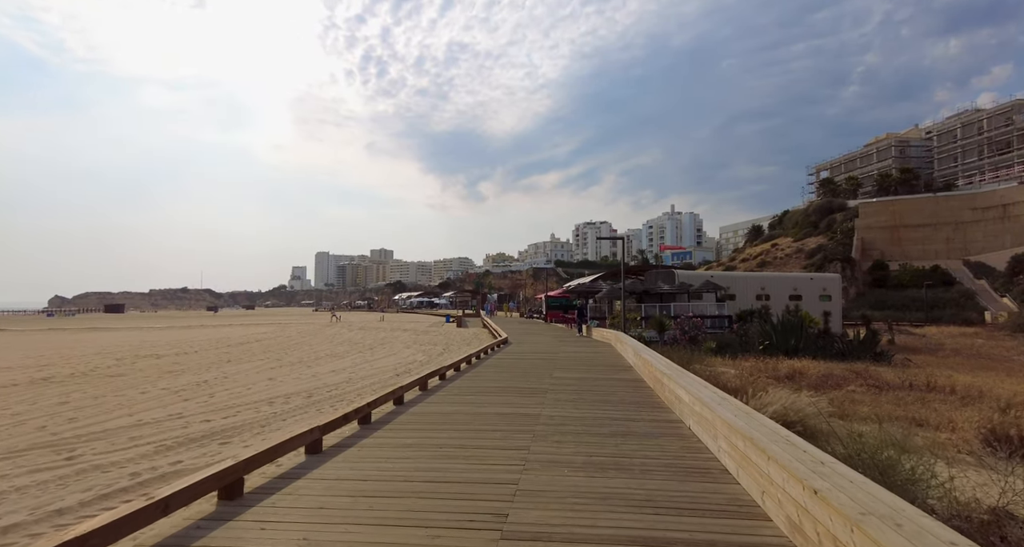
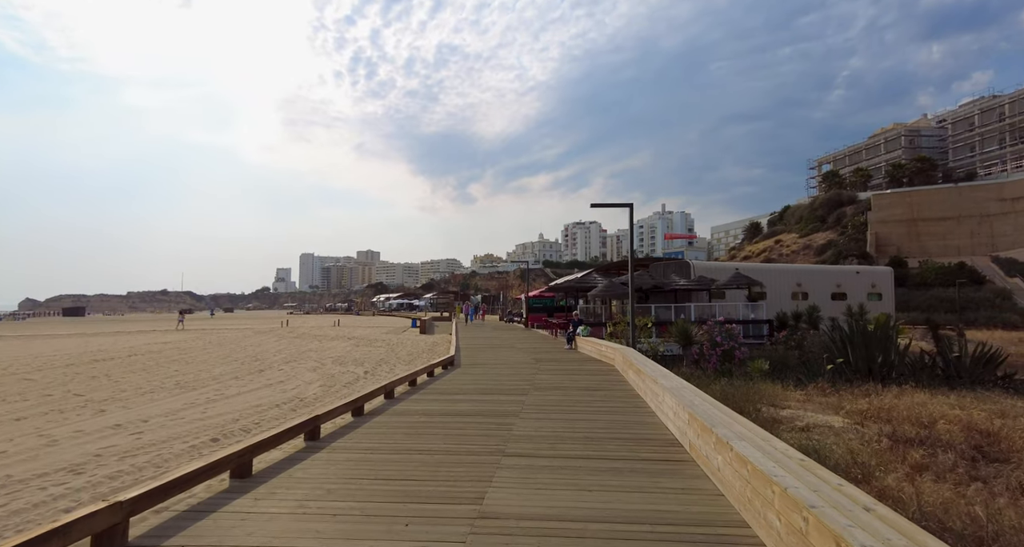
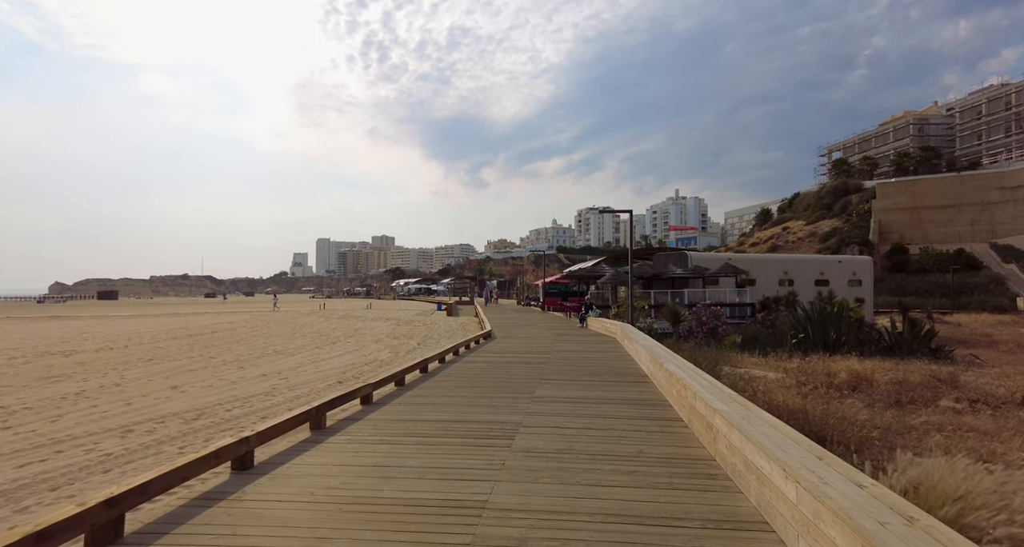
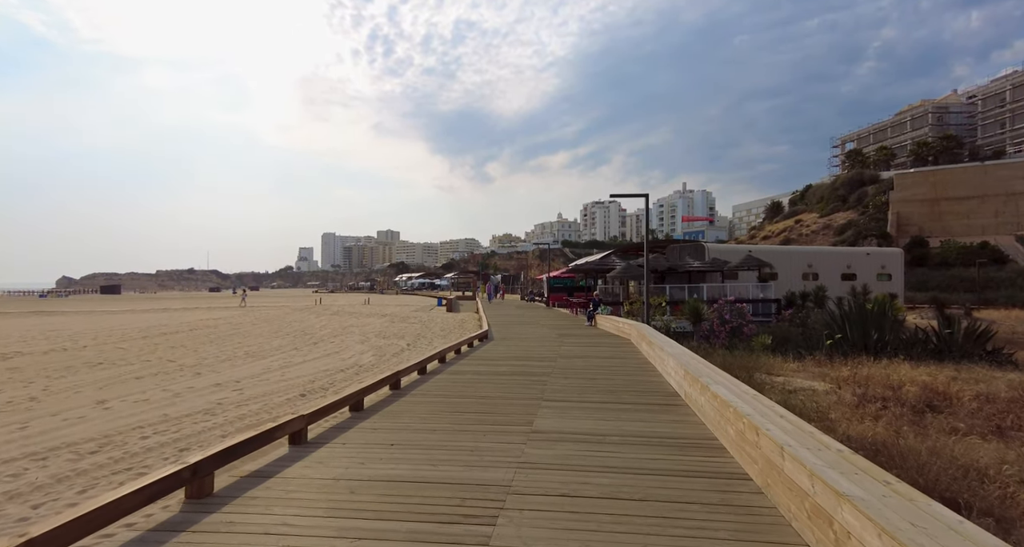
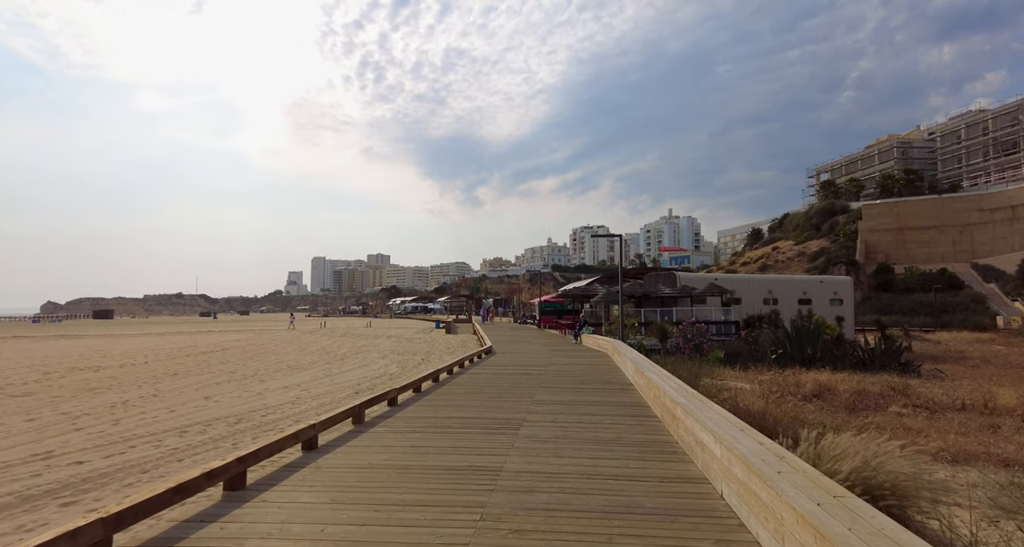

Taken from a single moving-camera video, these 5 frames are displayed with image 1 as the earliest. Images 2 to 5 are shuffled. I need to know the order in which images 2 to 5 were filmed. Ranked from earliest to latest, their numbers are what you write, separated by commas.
5, 3, 4, 2
